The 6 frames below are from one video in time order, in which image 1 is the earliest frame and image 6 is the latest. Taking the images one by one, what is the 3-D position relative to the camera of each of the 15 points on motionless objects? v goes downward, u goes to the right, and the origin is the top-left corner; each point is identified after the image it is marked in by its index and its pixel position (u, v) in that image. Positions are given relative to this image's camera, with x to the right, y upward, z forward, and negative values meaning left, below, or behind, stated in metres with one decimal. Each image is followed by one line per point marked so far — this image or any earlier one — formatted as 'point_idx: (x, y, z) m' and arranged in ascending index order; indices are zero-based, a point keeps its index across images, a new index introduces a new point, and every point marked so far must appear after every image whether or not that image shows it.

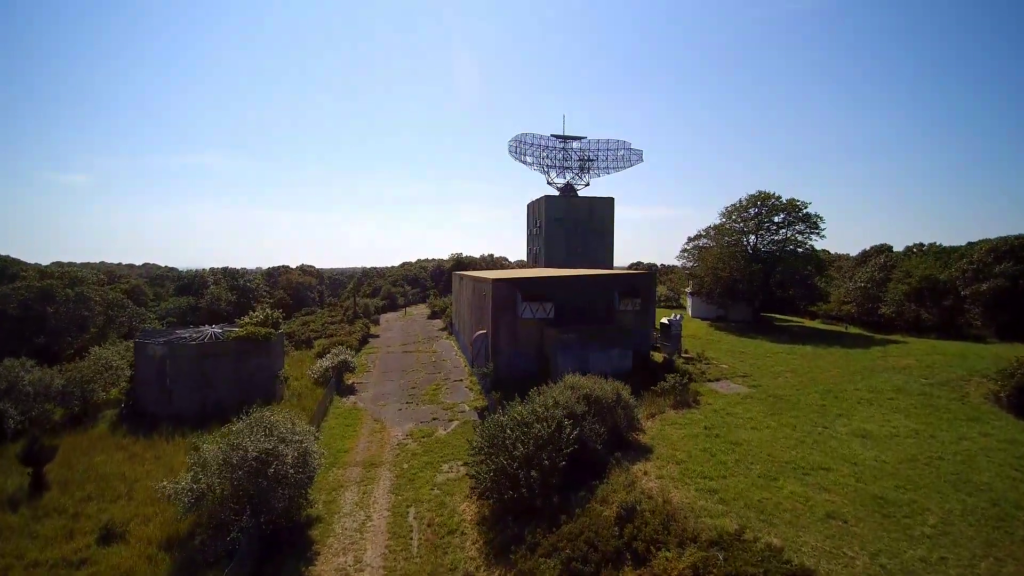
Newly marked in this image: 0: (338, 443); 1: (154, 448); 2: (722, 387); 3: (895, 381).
0: (-5.4, -4.8, +13.4) m
1: (-11.0, -5.0, +13.4) m
2: (+6.8, -3.3, +14.0) m
3: (+12.7, -3.3, +14.4) m
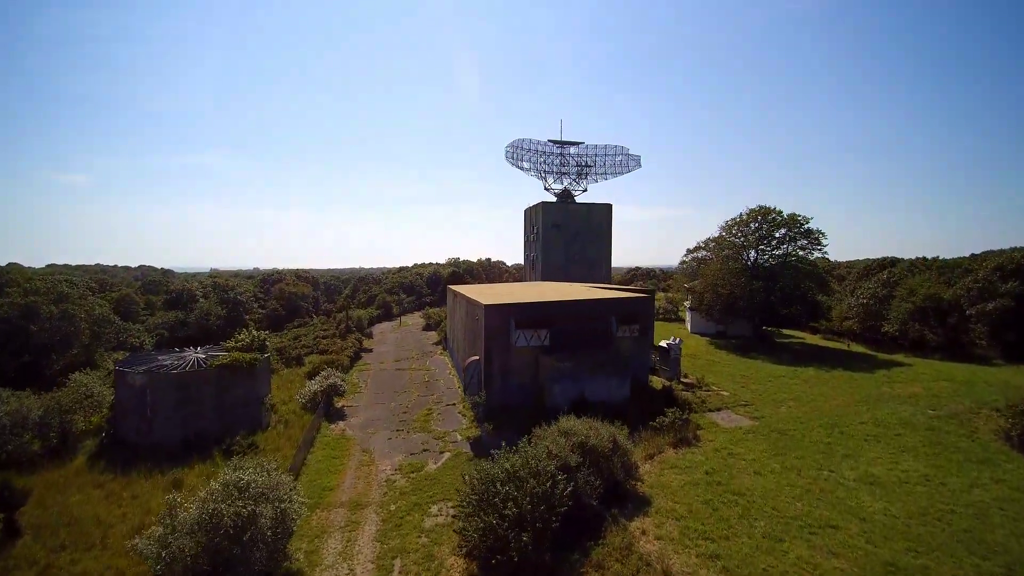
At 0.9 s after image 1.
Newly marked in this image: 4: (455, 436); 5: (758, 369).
0: (-5.6, -5.7, +12.8) m
1: (-11.2, -5.9, +12.8) m
2: (+6.6, -4.2, +13.6) m
3: (+12.4, -4.2, +13.9) m
4: (-2.0, -5.1, +15.0) m
5: (+10.7, -3.5, +18.7) m
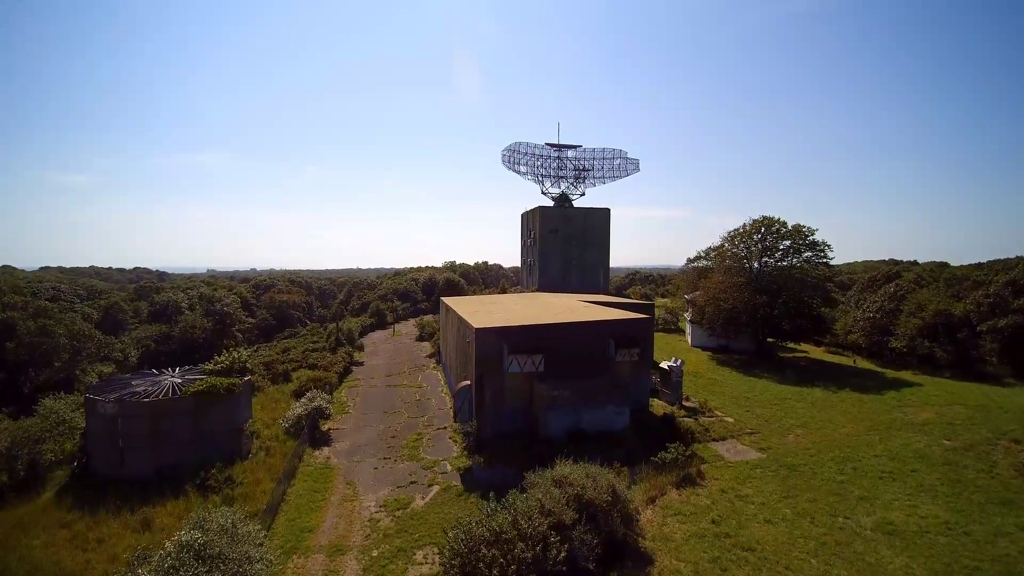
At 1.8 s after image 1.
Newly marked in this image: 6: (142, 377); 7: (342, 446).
0: (-5.8, -6.4, +12.0) m
1: (-11.4, -6.6, +12.0) m
2: (+6.4, -4.9, +12.8) m
3: (+12.2, -4.9, +13.2) m
4: (-2.2, -5.8, +14.2) m
5: (+10.4, -4.2, +18.0) m
6: (-13.5, -3.3, +15.8) m
7: (-6.4, -5.9, +16.2) m
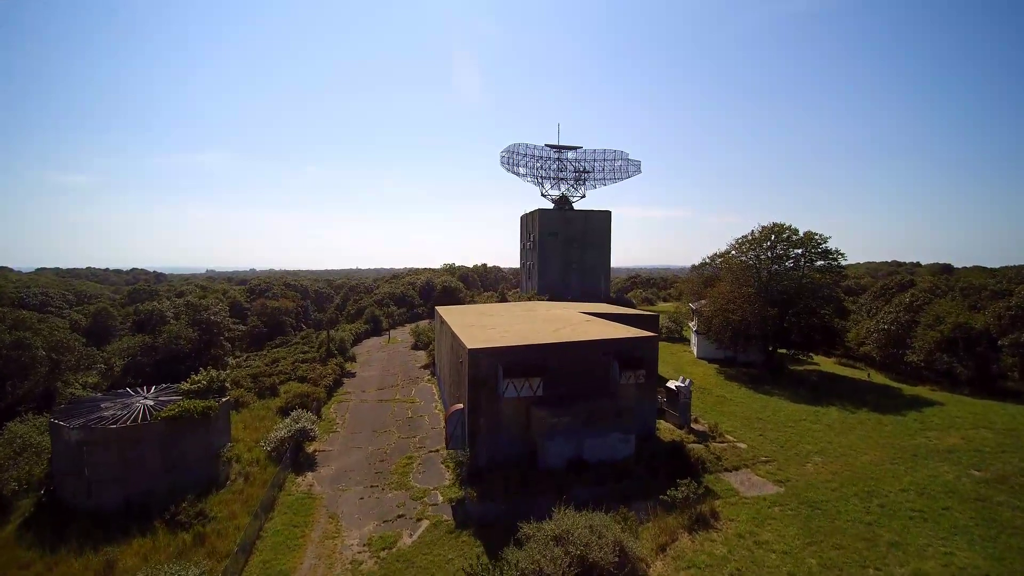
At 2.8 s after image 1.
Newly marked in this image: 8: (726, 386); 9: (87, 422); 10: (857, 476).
0: (-5.9, -6.9, +11.0) m
1: (-11.6, -7.1, +11.0) m
2: (+6.3, -5.4, +11.8) m
3: (+12.1, -5.4, +12.2) m
4: (-2.3, -6.3, +13.2) m
5: (+10.3, -4.7, +17.0) m
6: (-13.6, -3.8, +14.8) m
7: (-6.5, -6.4, +15.2) m
8: (+9.6, -4.4, +19.6) m
9: (-13.0, -4.1, +13.2) m
10: (+10.0, -5.4, +12.5) m
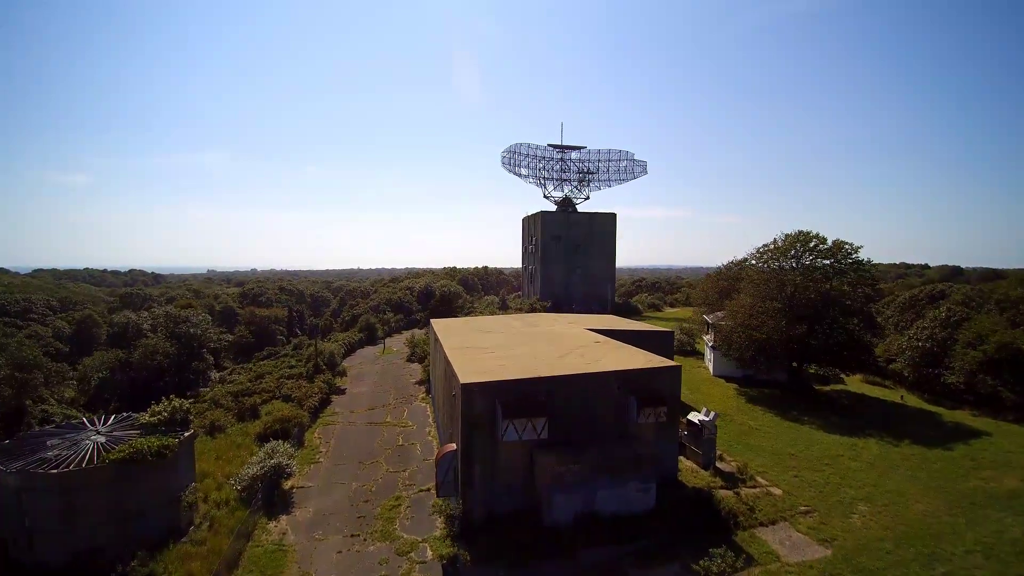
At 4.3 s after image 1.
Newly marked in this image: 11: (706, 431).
0: (-5.9, -7.6, +9.2) m
1: (-11.5, -7.7, +9.2) m
2: (+6.3, -6.0, +10.0) m
3: (+12.1, -6.1, +10.4) m
4: (-2.3, -7.0, +11.4) m
5: (+10.3, -5.4, +15.2) m
6: (-13.6, -4.4, +13.1) m
7: (-6.5, -7.0, +13.5) m
8: (+9.7, -5.1, +17.8) m
9: (-13.0, -4.7, +11.5) m
10: (+10.0, -6.0, +10.8) m
11: (+5.9, -4.3, +13.2) m
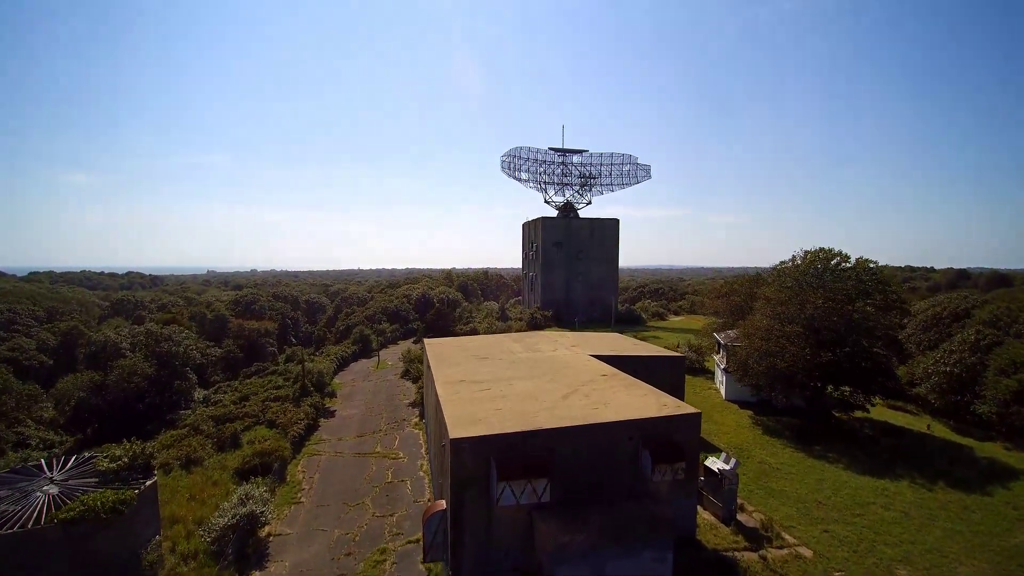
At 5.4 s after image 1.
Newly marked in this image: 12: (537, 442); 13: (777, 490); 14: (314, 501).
0: (-6.0, -8.5, +8.0) m
1: (-11.6, -8.6, +8.0) m
2: (+6.2, -7.0, +8.7) m
3: (+12.0, -7.0, +9.1) m
4: (-2.4, -7.9, +10.1) m
5: (+10.3, -6.3, +13.9) m
6: (-13.7, -5.3, +11.8) m
7: (-6.5, -8.0, +12.2) m
8: (+9.6, -6.0, +16.5) m
9: (-13.1, -5.6, +10.2) m
10: (+9.9, -6.9, +9.4) m
11: (+5.8, -5.2, +11.9) m
12: (+0.5, -3.5, +9.7) m
13: (+8.2, -6.3, +13.6) m
14: (-7.1, -7.5, +15.5) m
